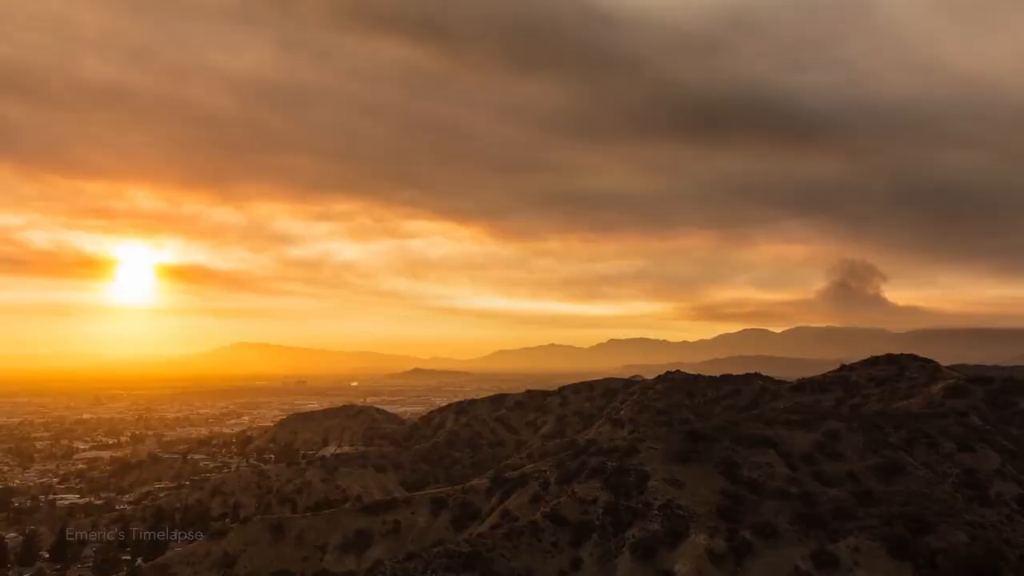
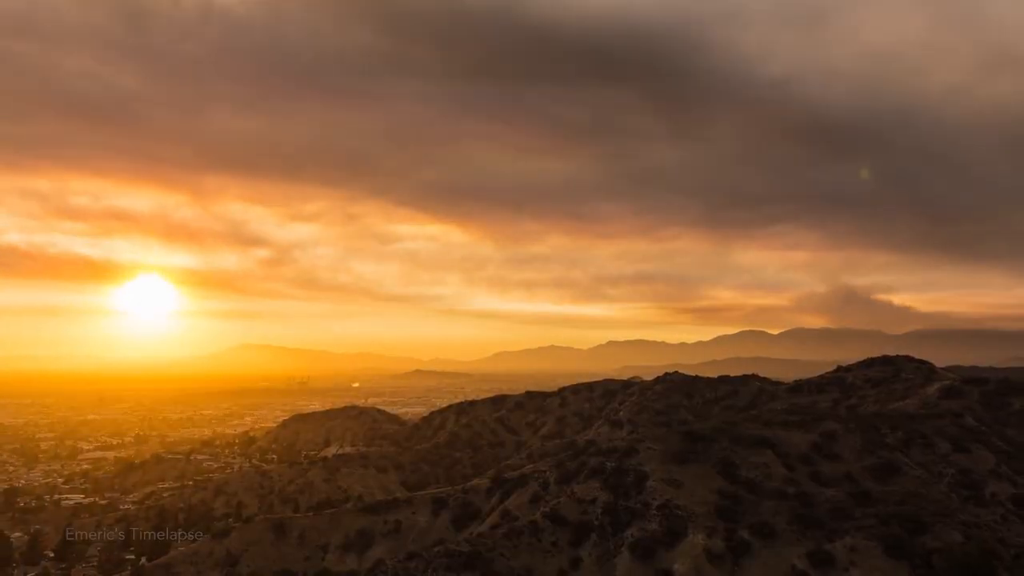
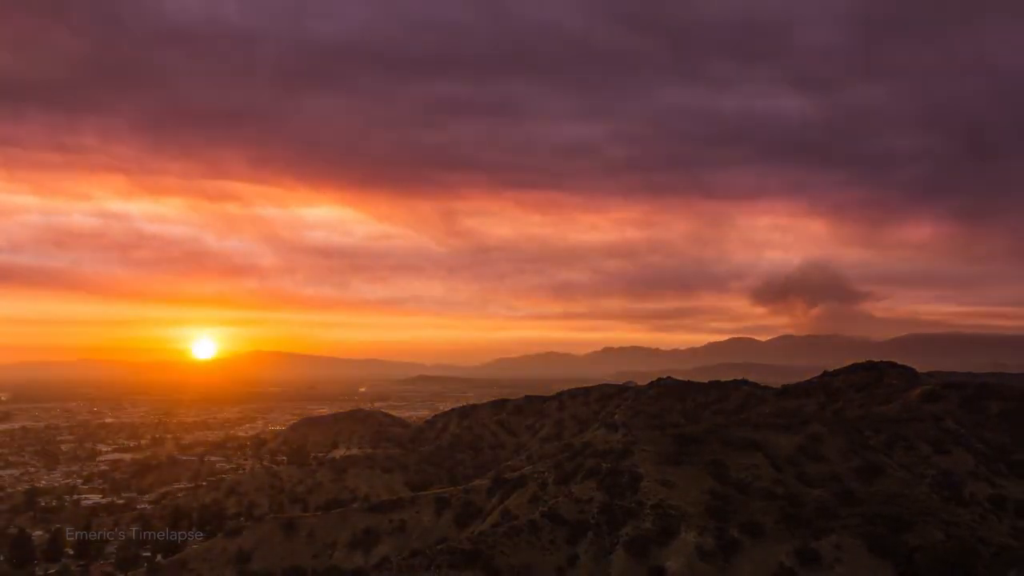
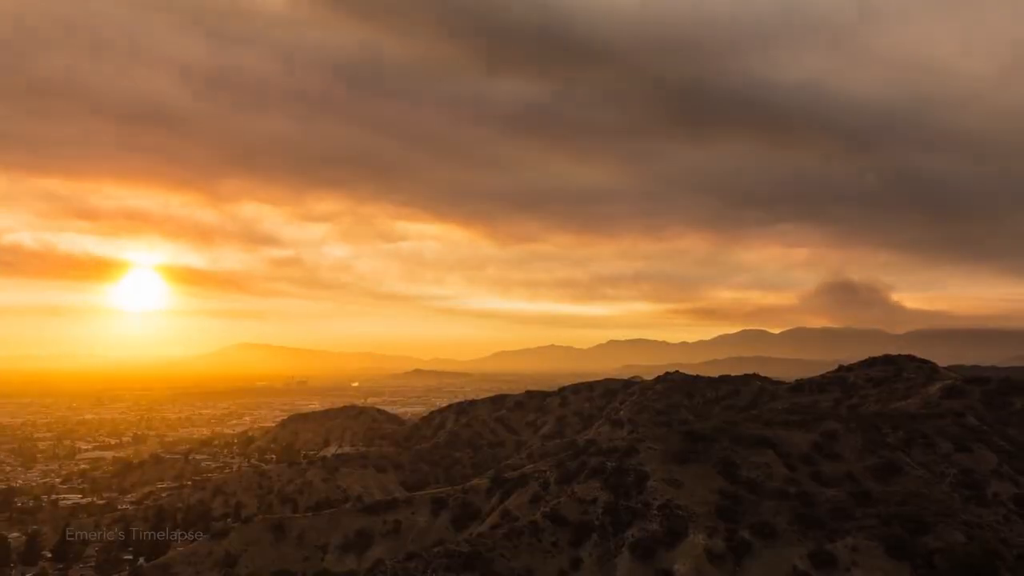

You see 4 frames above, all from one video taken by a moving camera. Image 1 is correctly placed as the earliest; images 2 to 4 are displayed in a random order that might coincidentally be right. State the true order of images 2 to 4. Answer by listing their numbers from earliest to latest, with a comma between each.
4, 2, 3
